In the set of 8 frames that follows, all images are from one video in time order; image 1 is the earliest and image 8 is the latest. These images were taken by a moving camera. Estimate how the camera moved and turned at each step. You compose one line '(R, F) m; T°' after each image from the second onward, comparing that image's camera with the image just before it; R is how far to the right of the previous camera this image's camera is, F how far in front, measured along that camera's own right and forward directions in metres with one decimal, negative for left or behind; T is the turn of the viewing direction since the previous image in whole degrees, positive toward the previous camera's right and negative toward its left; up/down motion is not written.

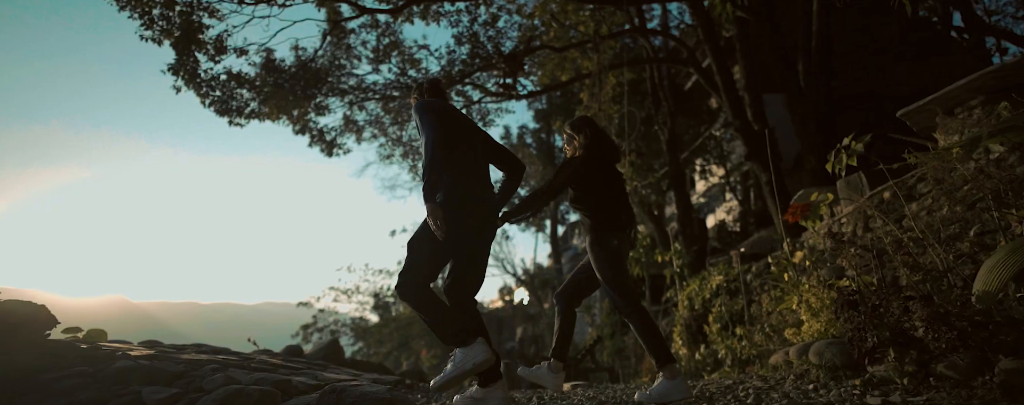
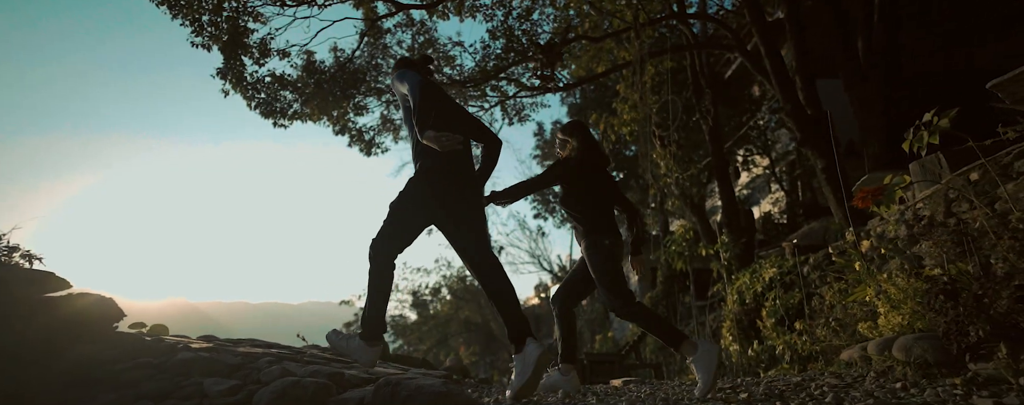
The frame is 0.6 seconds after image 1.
(-0.1, +0.1) m; -4°
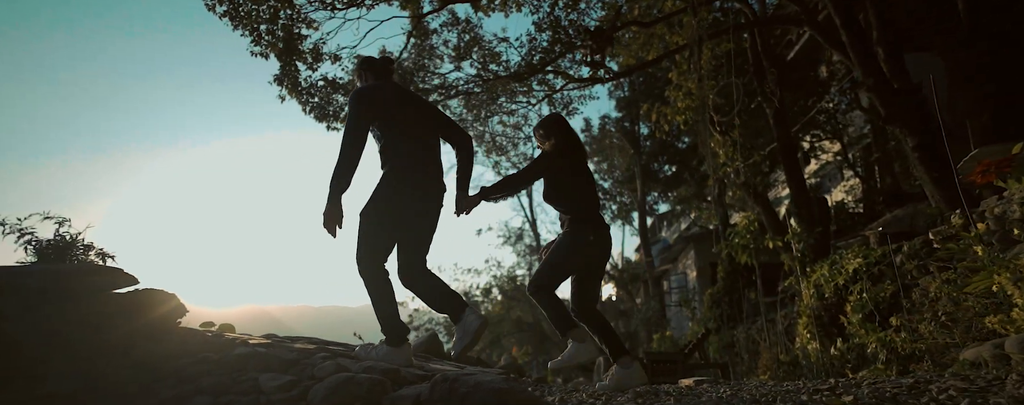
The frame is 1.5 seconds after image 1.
(-0.1, +0.2) m; -6°
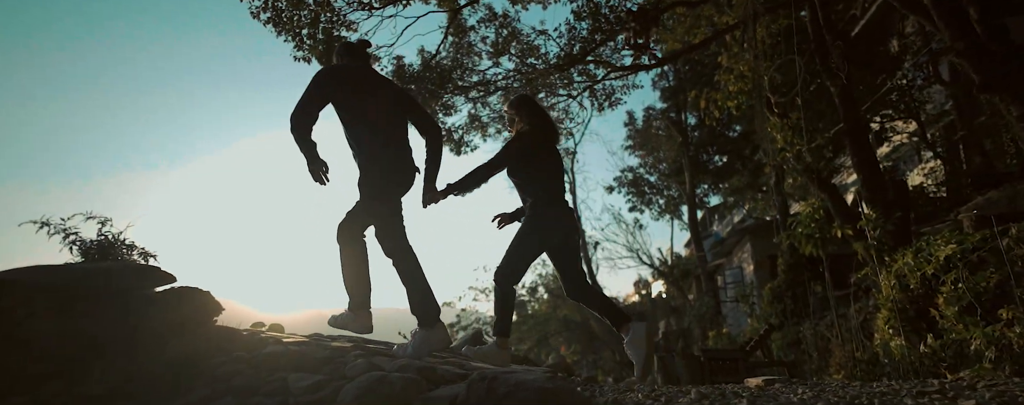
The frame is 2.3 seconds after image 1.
(0.0, +0.2) m; -5°
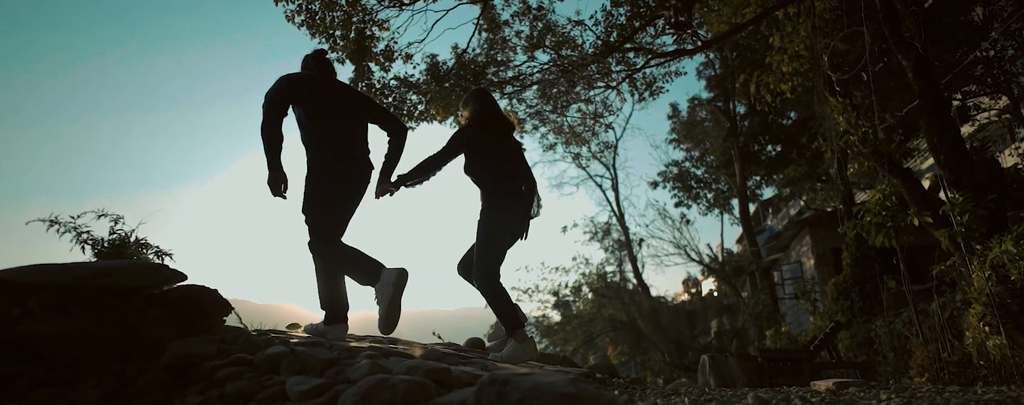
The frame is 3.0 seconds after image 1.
(+0.1, +0.3) m; -5°
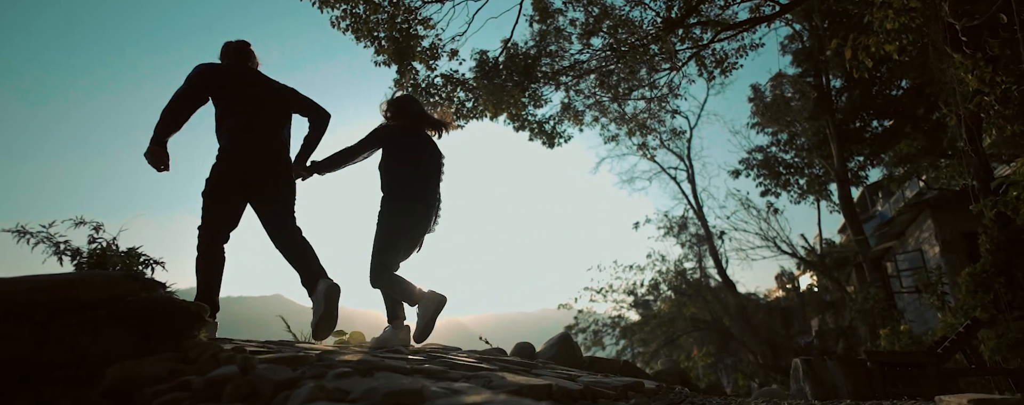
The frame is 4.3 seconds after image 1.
(+0.2, +0.5) m; -9°
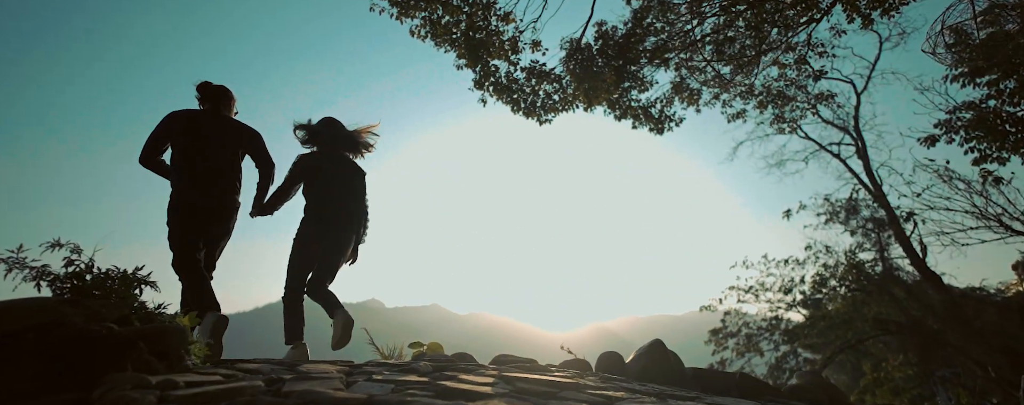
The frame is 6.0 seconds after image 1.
(+0.7, +0.6) m; -17°
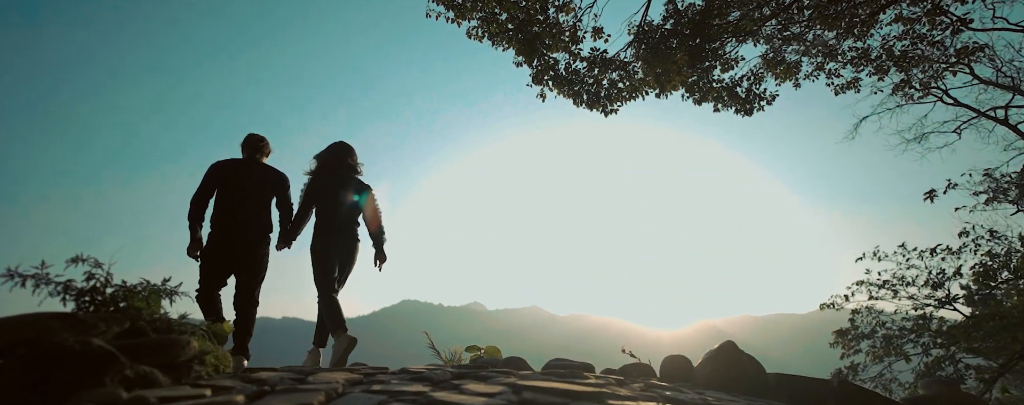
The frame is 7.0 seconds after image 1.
(+0.5, +0.3) m; -12°
